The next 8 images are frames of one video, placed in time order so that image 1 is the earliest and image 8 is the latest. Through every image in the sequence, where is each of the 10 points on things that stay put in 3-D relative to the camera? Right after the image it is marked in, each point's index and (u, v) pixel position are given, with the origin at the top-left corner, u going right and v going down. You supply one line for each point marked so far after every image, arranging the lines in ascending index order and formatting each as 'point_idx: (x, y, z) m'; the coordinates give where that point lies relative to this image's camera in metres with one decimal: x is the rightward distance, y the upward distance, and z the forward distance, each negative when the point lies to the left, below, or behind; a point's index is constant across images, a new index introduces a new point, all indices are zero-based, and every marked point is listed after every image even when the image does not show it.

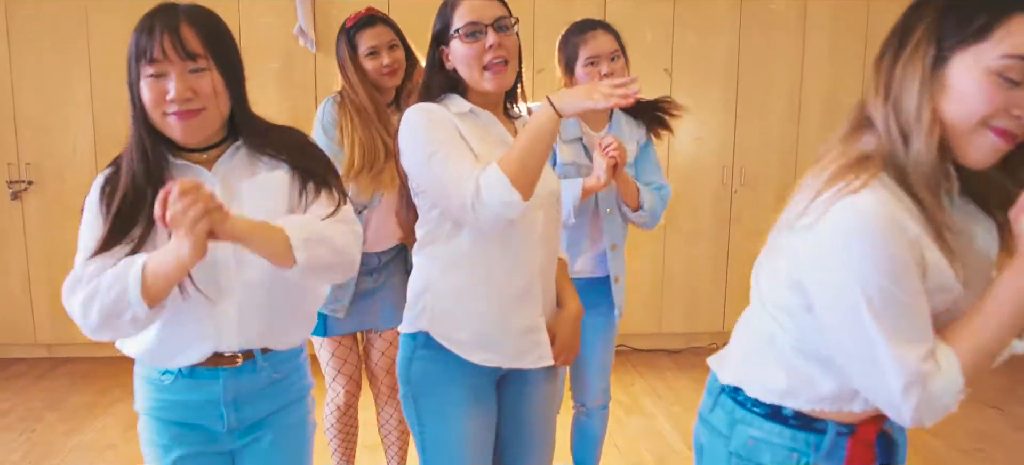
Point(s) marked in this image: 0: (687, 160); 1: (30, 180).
0: (+0.8, +0.4, +3.2) m
1: (-2.2, +0.2, +3.0) m
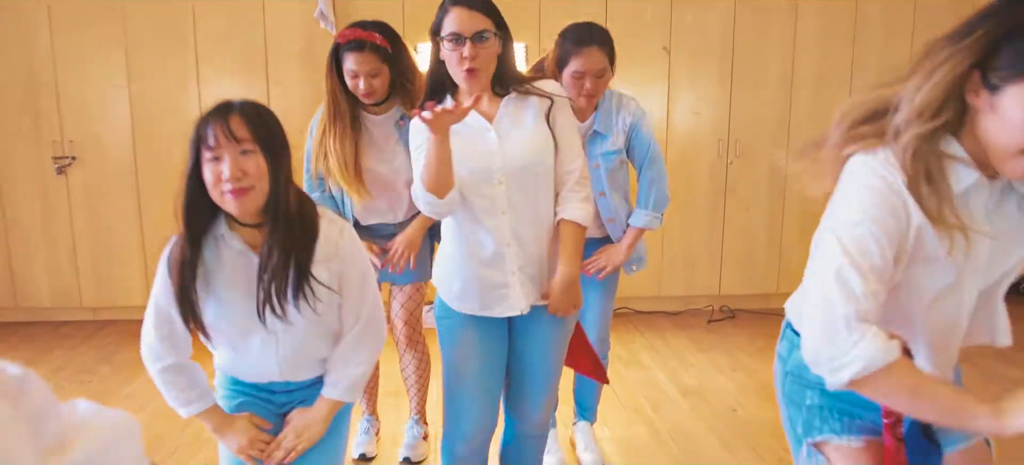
0: (+0.9, +0.5, +3.4) m
1: (-2.2, +0.4, +3.2) m
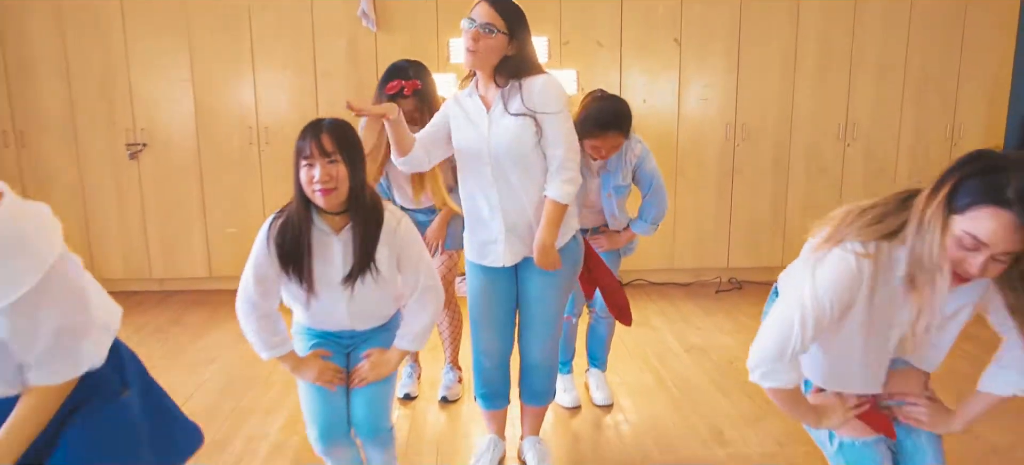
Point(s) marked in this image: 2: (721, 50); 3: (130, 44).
0: (+1.0, +0.7, +3.7) m
1: (-2.1, +0.5, +3.6) m
2: (+1.1, +1.0, +3.6) m
3: (-2.1, +1.0, +3.5) m
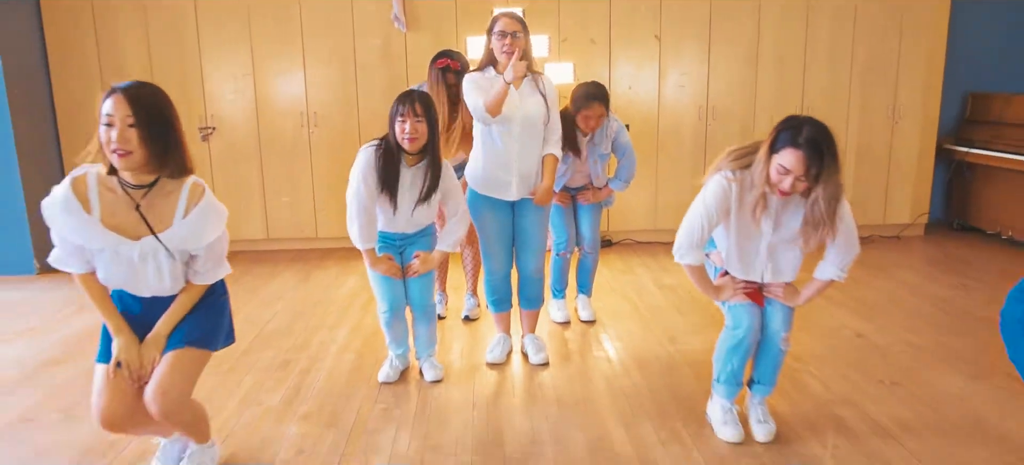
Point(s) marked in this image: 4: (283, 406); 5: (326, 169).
0: (+1.1, +0.9, +4.3) m
1: (-2.0, +0.7, +4.3) m
2: (+1.2, +1.2, +4.3) m
3: (-2.0, +1.2, +4.2) m
4: (-0.8, -0.6, +2.2) m
5: (-1.3, +0.4, +4.4) m
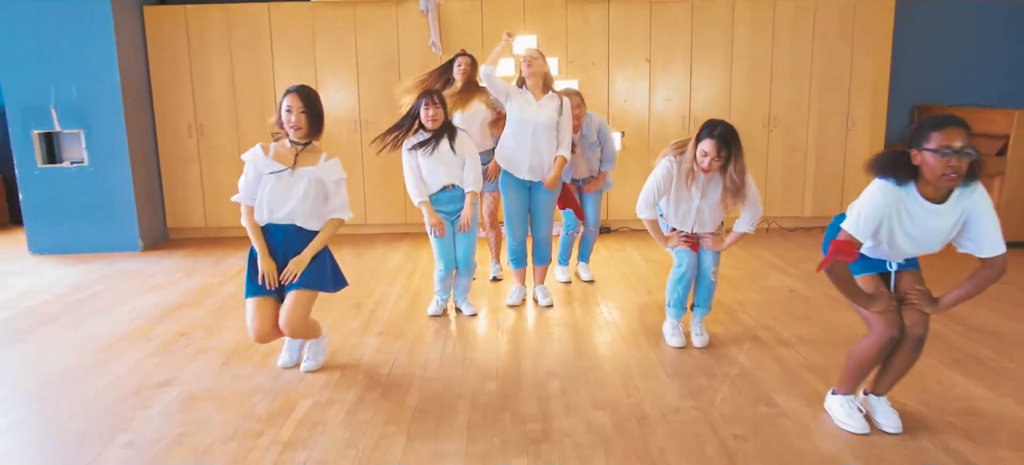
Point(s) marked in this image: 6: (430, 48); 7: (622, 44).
0: (+1.2, +1.0, +5.2) m
1: (-1.9, +0.8, +5.3) m
2: (+1.3, +1.3, +5.1) m
3: (-1.9, +1.4, +5.2) m
4: (-0.7, -0.5, +3.1) m
5: (-1.2, +0.5, +5.3) m
6: (-0.7, +1.5, +5.1) m
7: (+0.9, +1.5, +5.2) m
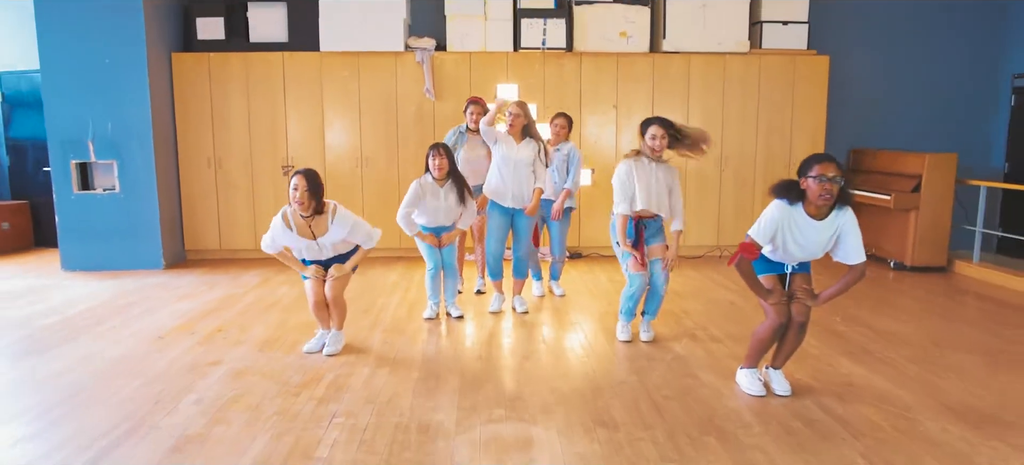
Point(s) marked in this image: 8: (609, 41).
0: (+1.0, +0.7, +6.0) m
1: (-2.1, +0.6, +5.9) m
2: (+1.2, +1.1, +5.9) m
3: (-2.1, +1.2, +5.9) m
4: (-0.8, -0.6, +3.7) m
5: (-1.3, +0.3, +6.0) m
6: (-0.8, +1.3, +5.8) m
7: (+0.7, +1.3, +5.9) m
8: (+0.9, +1.8, +5.9) m
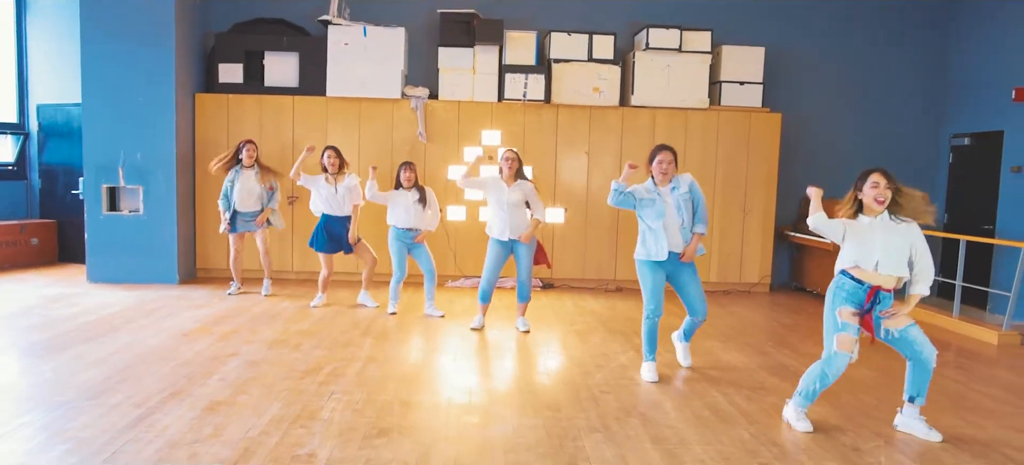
0: (+0.9, +0.4, +6.7) m
1: (-2.2, +0.4, +6.6) m
2: (+1.0, +0.8, +6.7) m
3: (-2.2, +0.9, +6.6) m
4: (-1.0, -0.7, +4.4) m
5: (-1.5, 0.0, +6.7) m
6: (-1.0, +1.0, +6.6) m
7: (+0.6, +1.0, +6.7) m
8: (+0.7, +1.4, +6.7) m
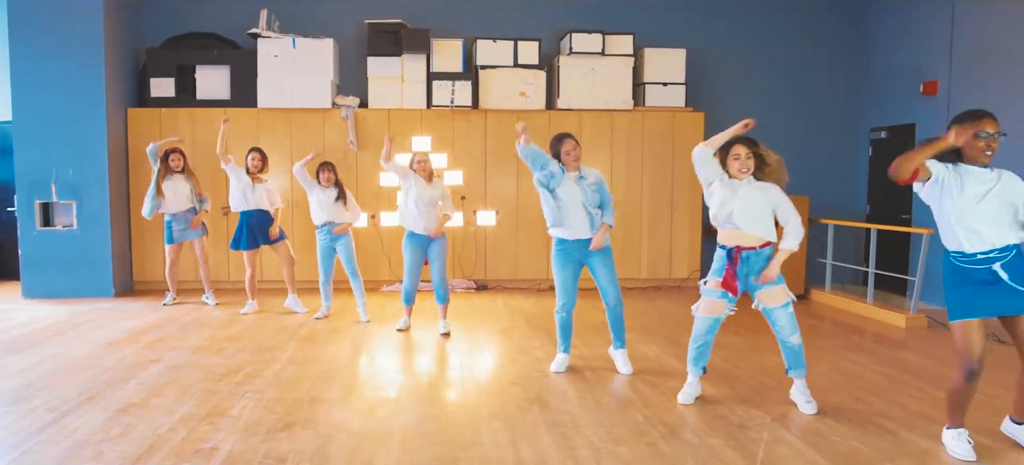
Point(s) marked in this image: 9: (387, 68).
0: (+0.1, +0.4, +7.0) m
1: (-3.0, +0.3, +6.8) m
2: (+0.3, +0.8, +7.0) m
3: (-3.0, +0.8, +6.7) m
4: (-1.6, -0.8, +4.6) m
5: (-2.2, 0.0, +6.9) m
6: (-1.7, +0.9, +6.8) m
7: (-0.2, +1.0, +7.0) m
8: (0.0, +1.4, +7.0) m
9: (-1.3, +1.7, +6.8) m
